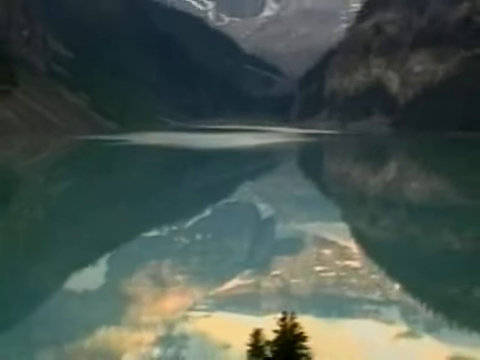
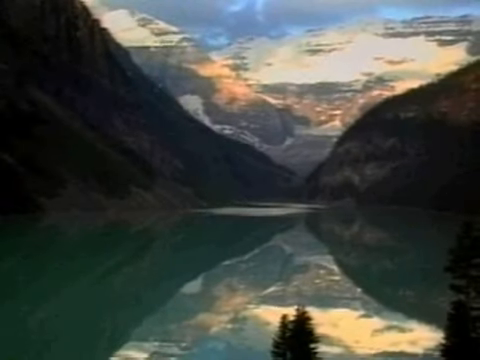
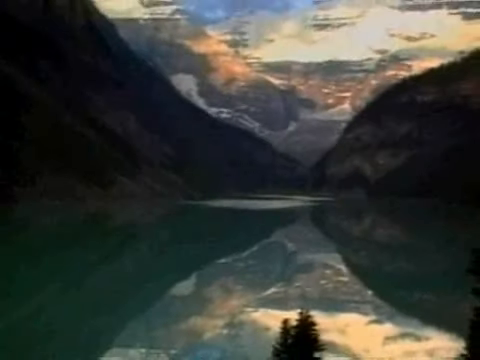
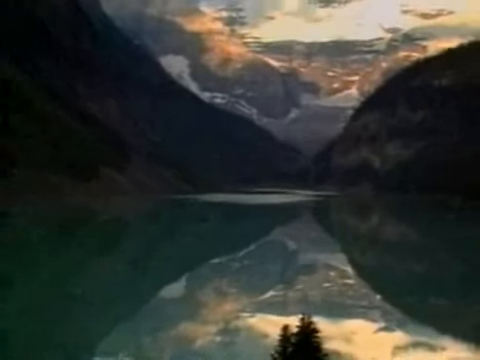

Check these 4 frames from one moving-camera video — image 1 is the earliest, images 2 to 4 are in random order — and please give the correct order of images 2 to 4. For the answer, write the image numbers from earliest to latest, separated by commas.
4, 3, 2
